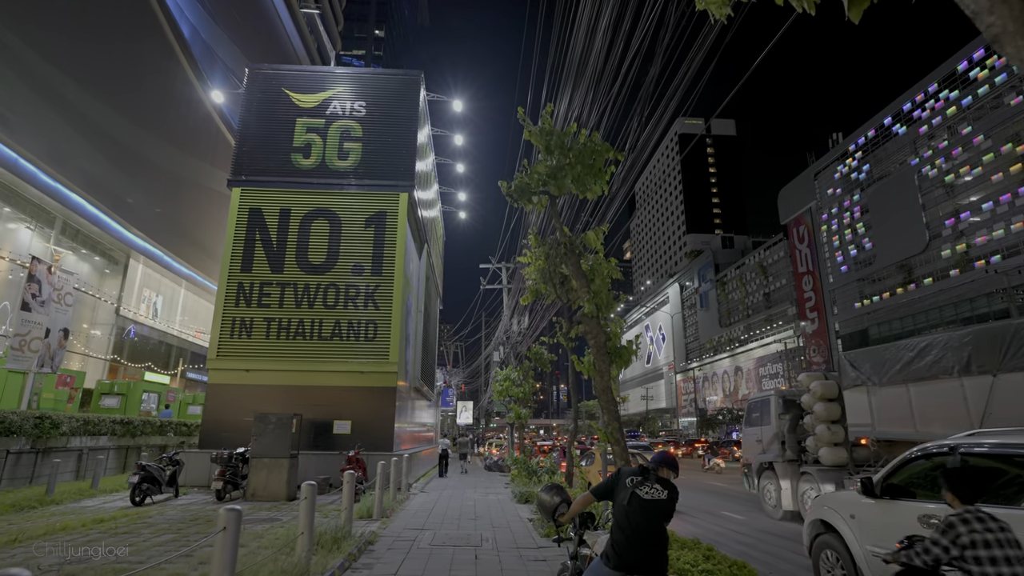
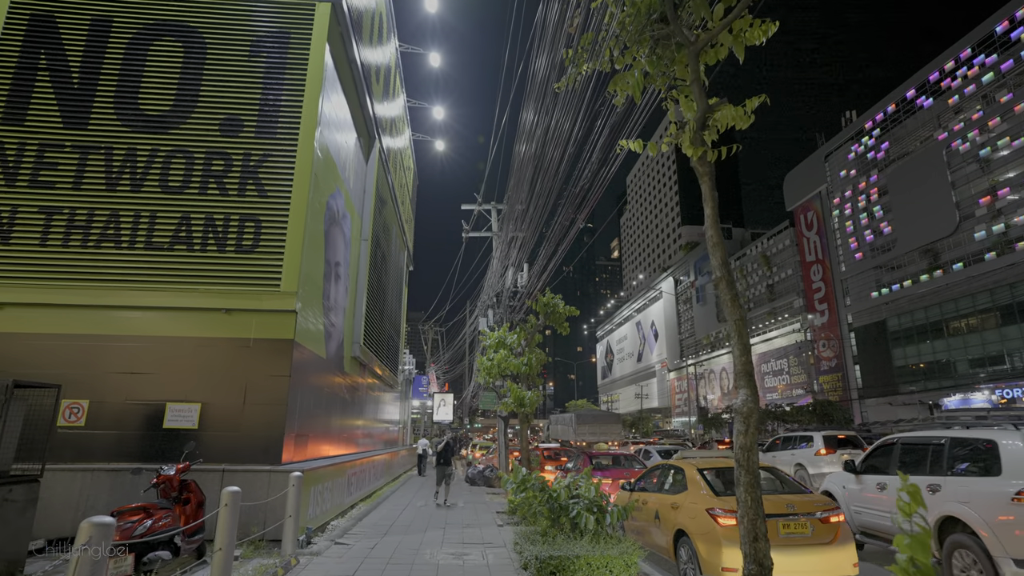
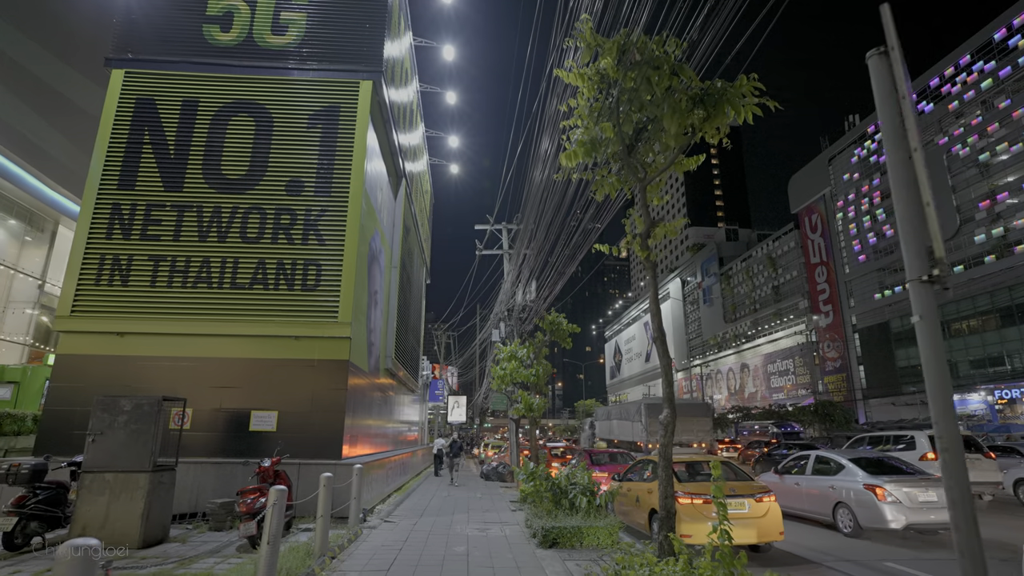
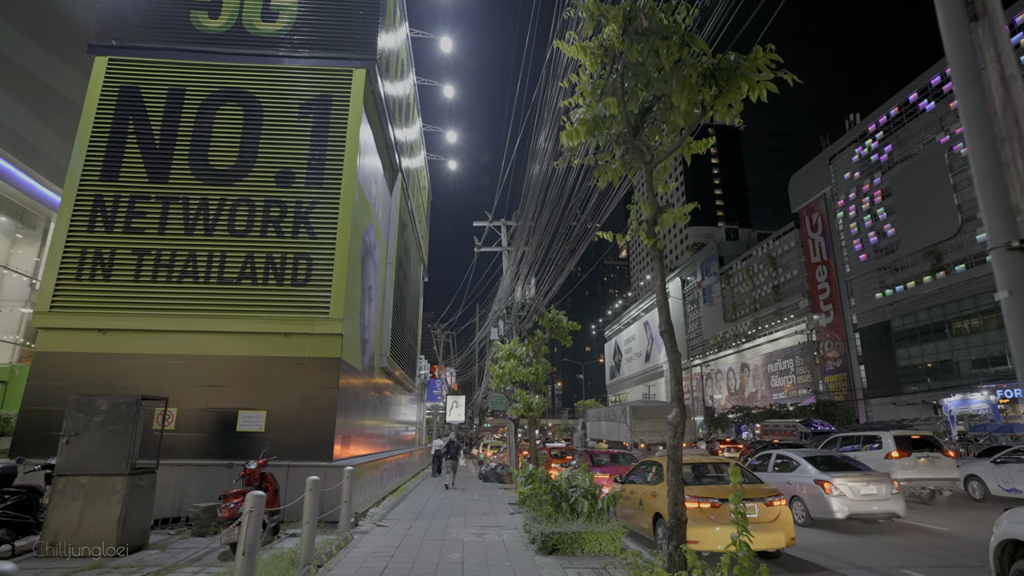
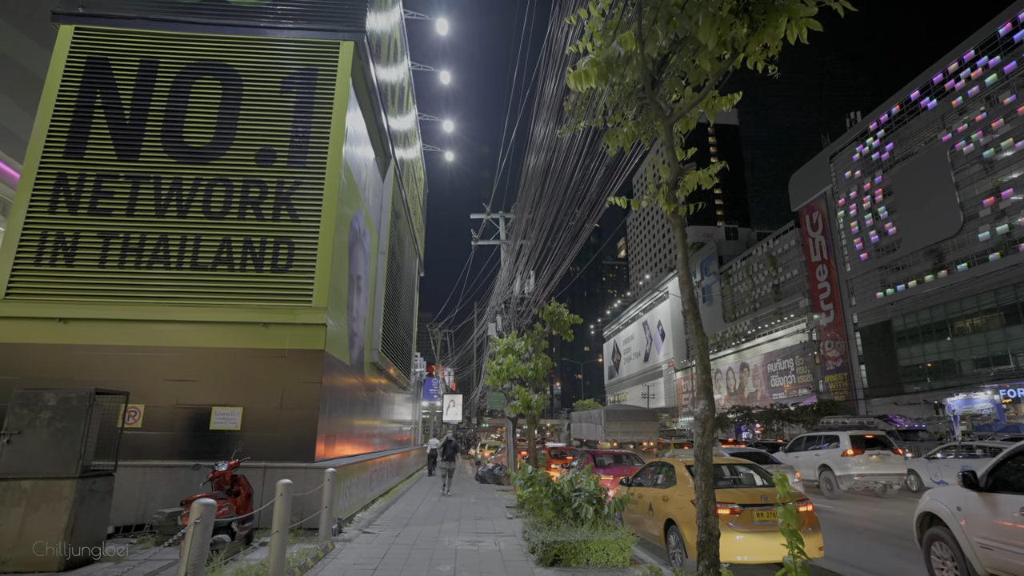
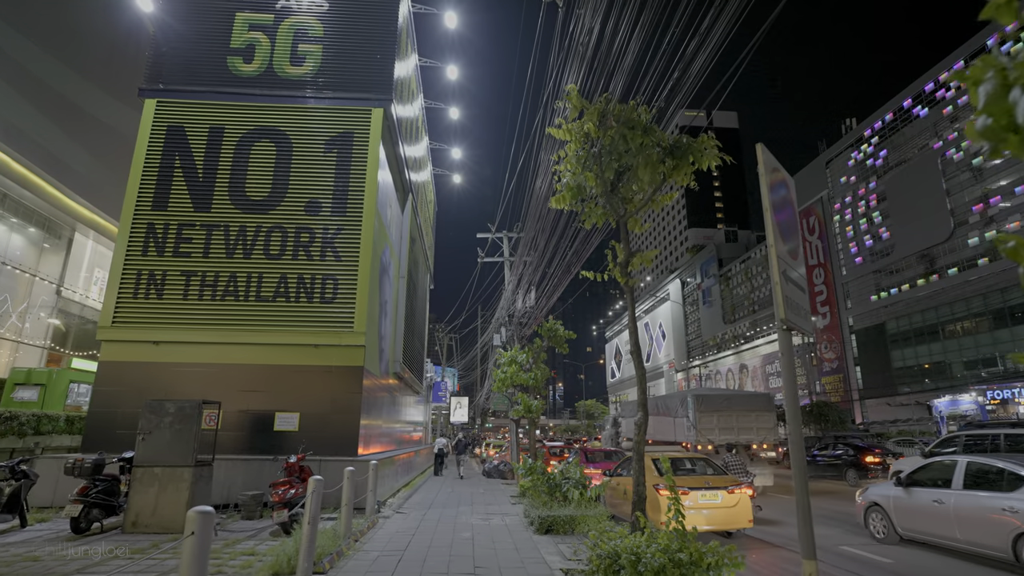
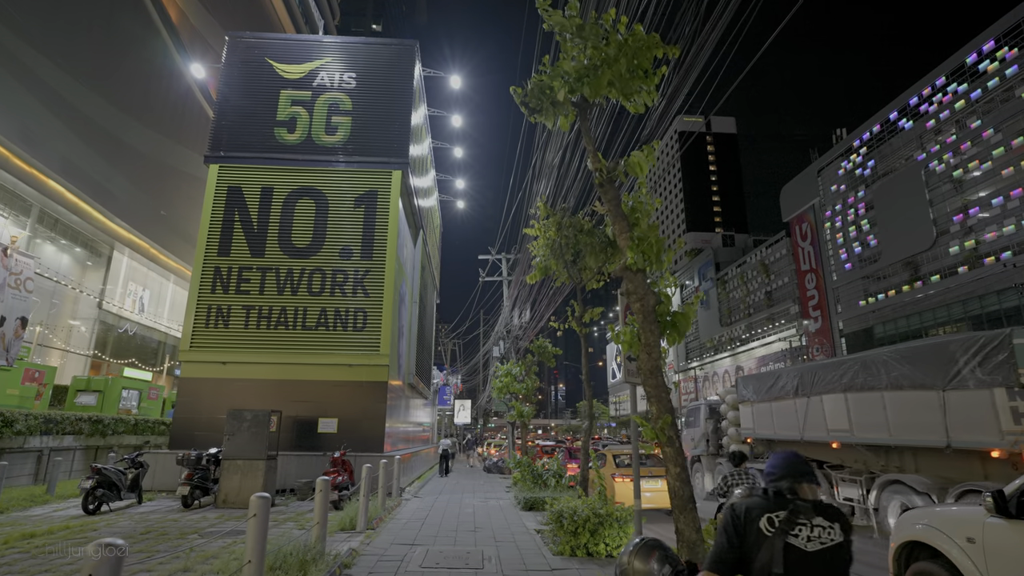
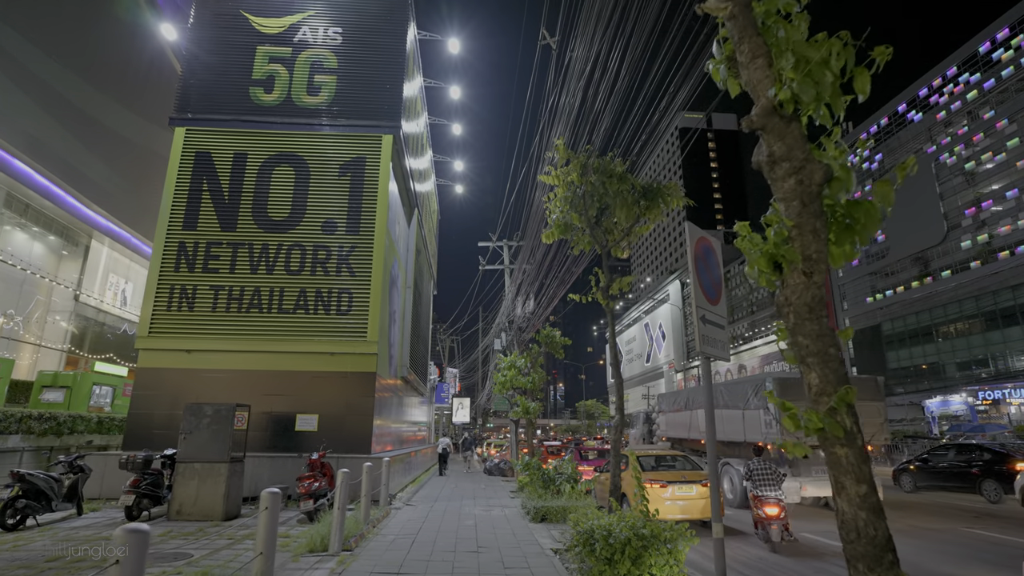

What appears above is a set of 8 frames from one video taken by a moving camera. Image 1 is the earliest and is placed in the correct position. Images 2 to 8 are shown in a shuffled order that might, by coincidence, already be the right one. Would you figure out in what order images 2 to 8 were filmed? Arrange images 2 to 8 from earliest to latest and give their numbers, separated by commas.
7, 8, 6, 3, 4, 5, 2
